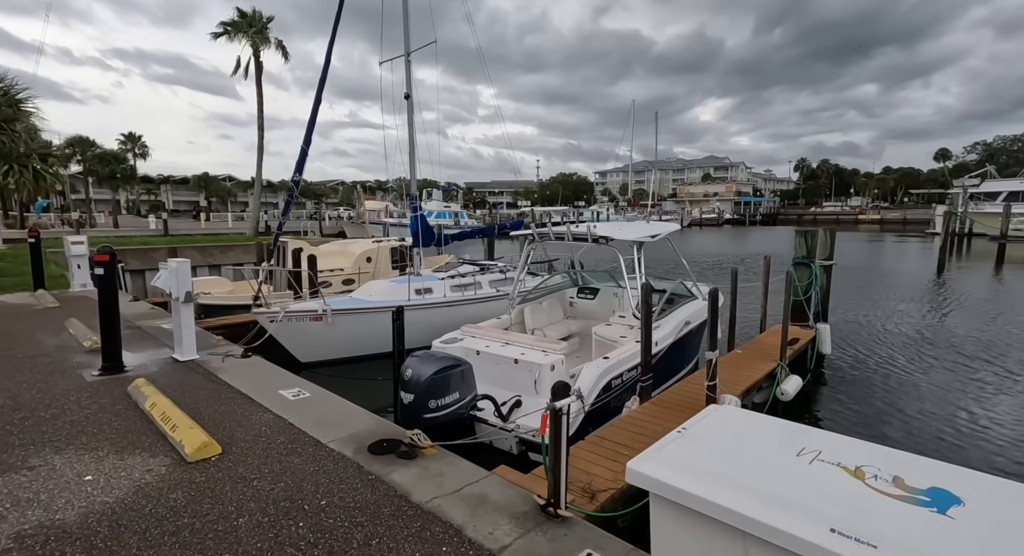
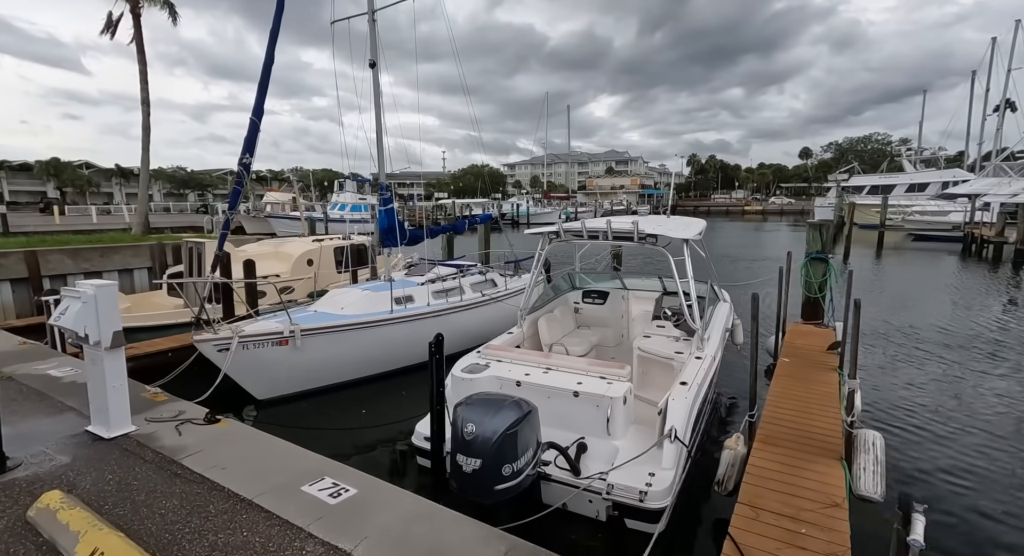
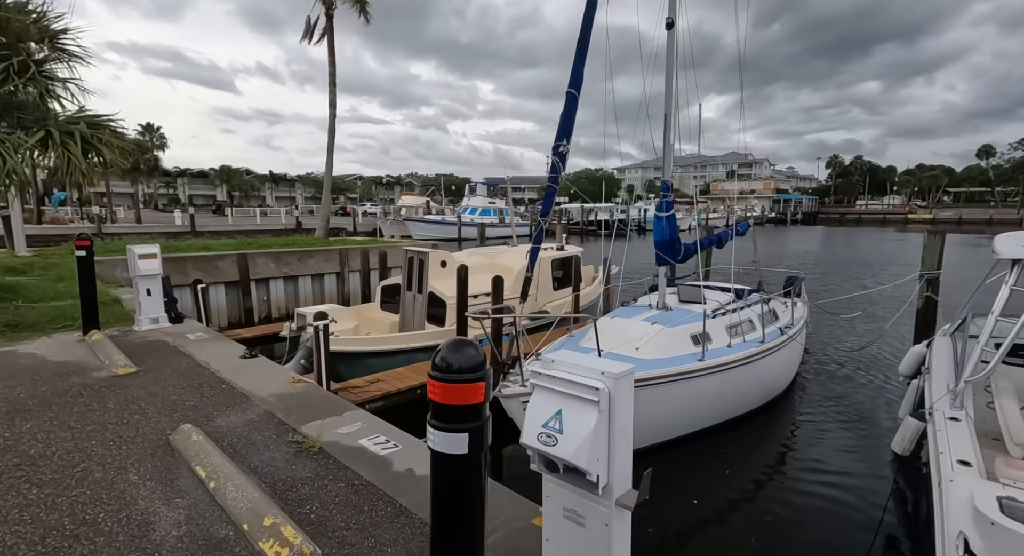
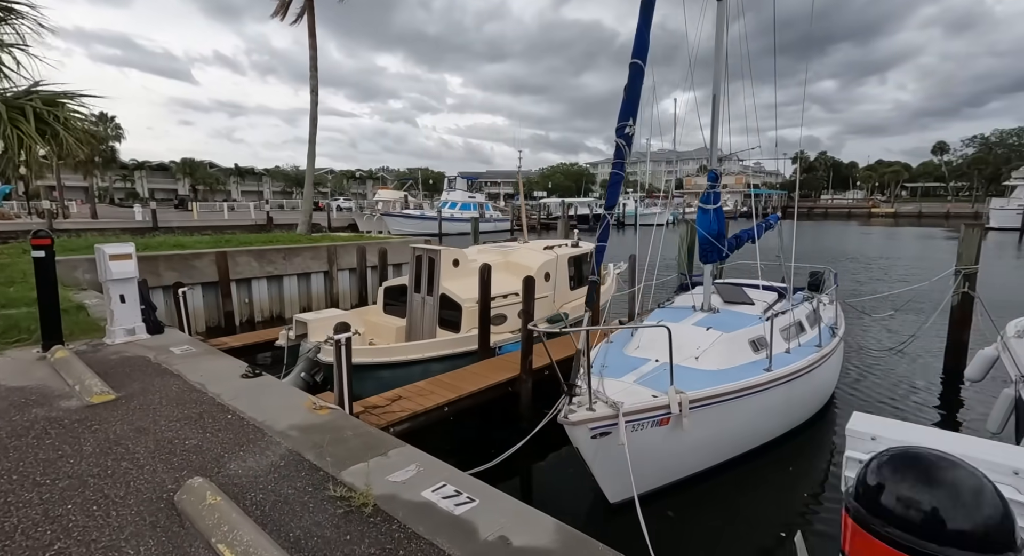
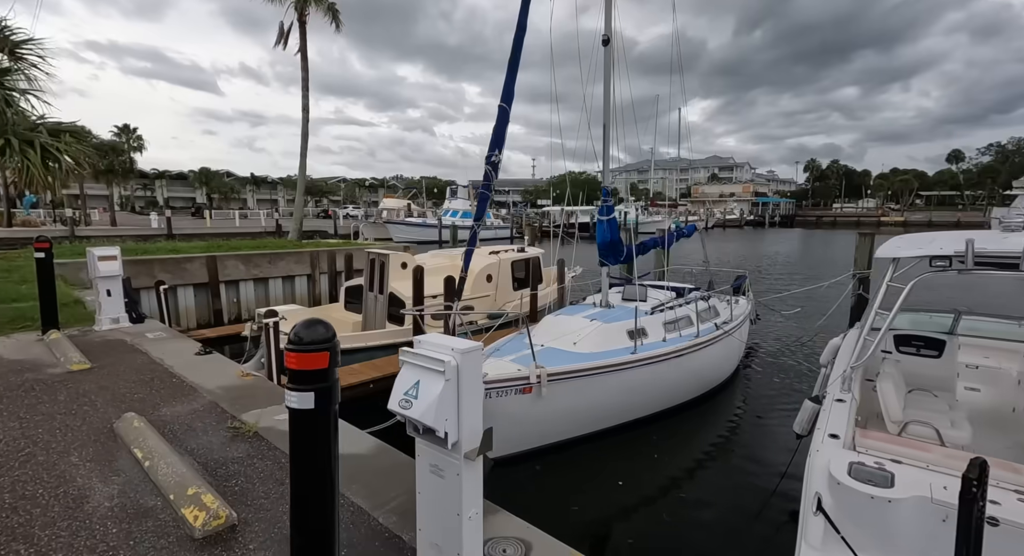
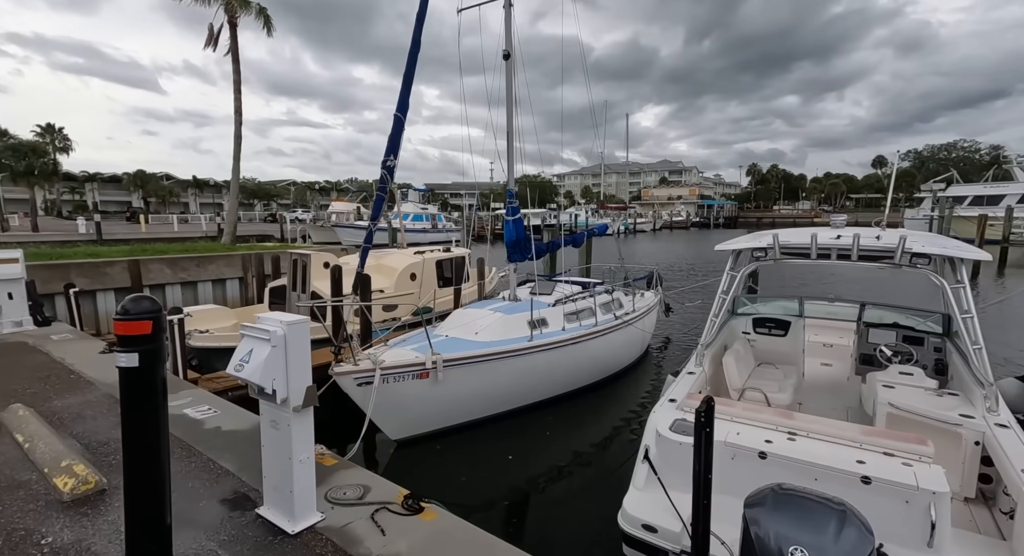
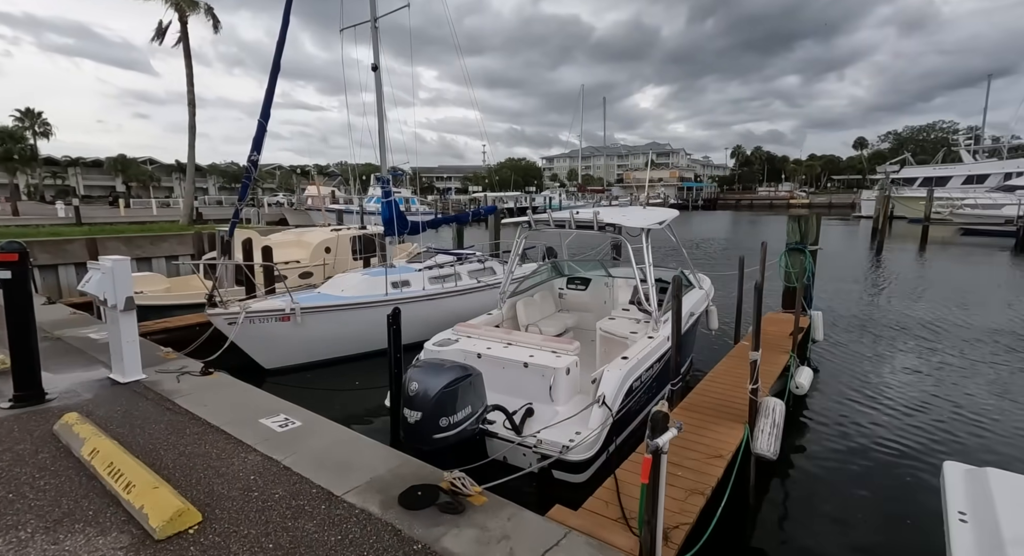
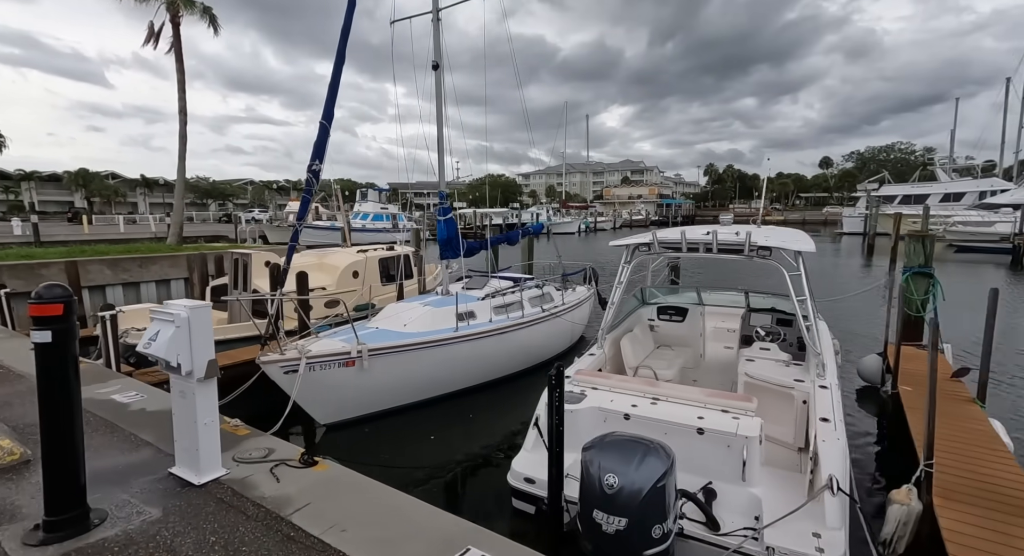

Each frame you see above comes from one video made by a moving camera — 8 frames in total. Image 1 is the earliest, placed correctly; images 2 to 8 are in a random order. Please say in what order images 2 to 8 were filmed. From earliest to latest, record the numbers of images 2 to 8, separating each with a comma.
7, 2, 8, 6, 5, 3, 4
